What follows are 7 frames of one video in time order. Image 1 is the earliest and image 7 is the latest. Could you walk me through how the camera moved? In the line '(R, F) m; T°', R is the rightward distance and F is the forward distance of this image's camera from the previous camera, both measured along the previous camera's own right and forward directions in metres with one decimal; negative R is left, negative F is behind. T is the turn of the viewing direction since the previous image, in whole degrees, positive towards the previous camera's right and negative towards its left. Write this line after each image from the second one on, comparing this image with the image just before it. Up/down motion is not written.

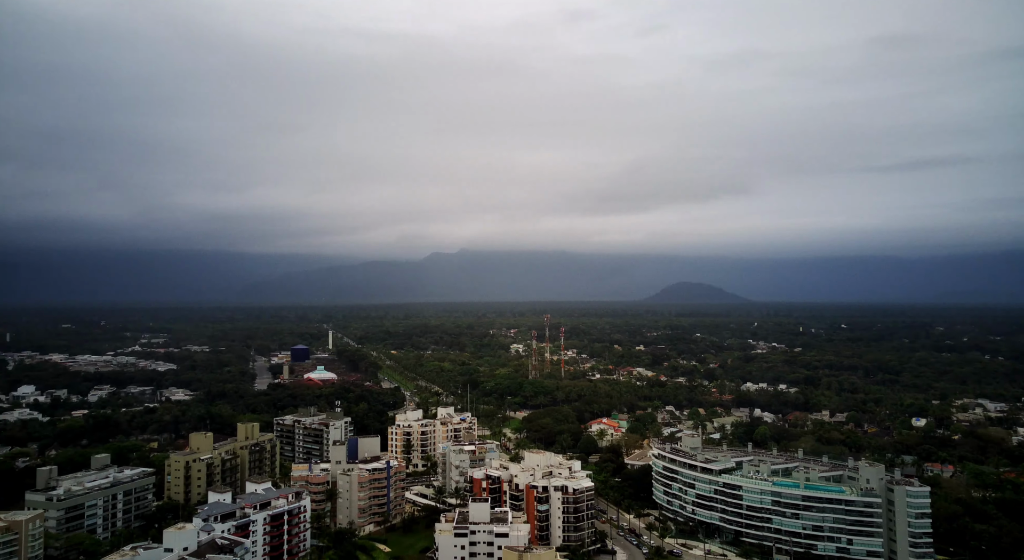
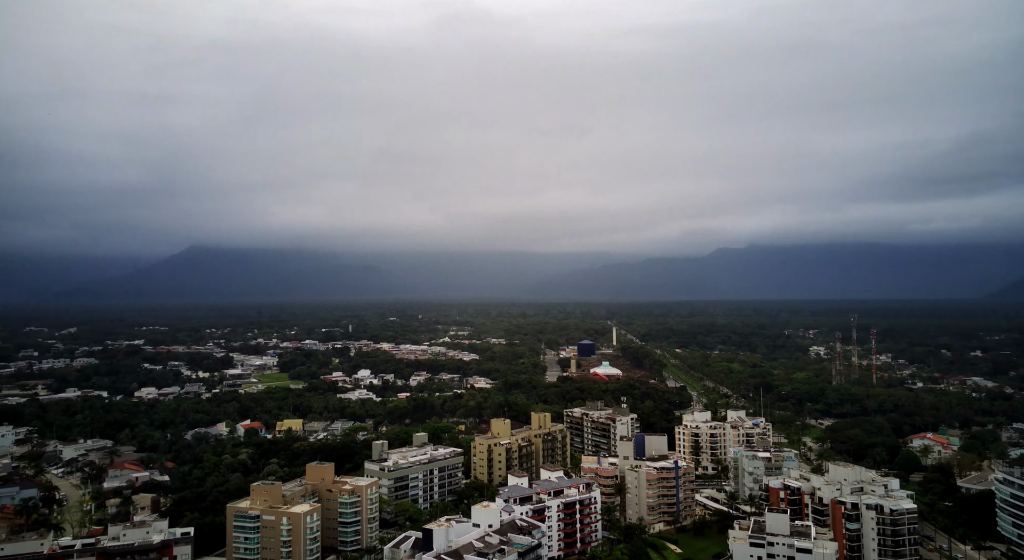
(-0.4, +2.3) m; -24°
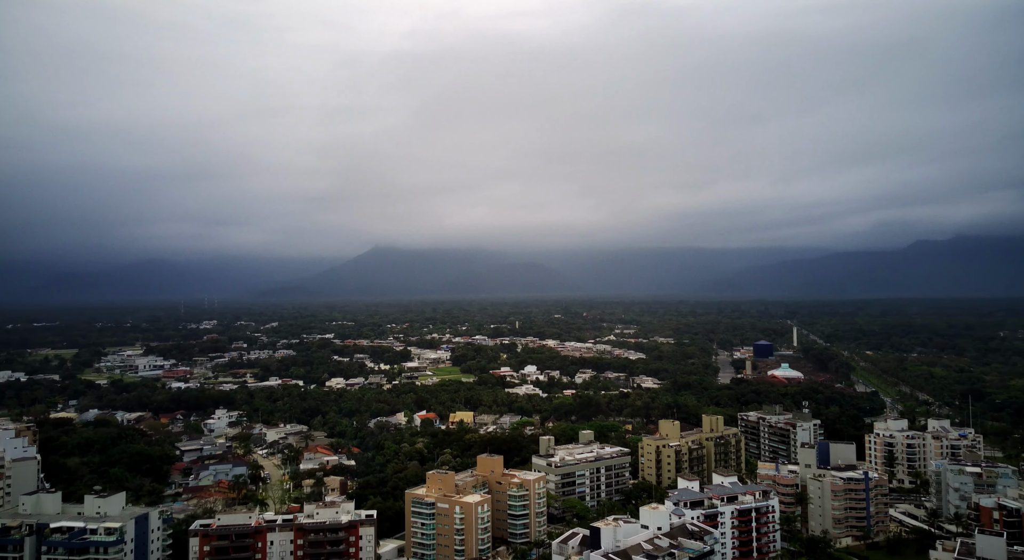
(-0.2, +0.8) m; -14°
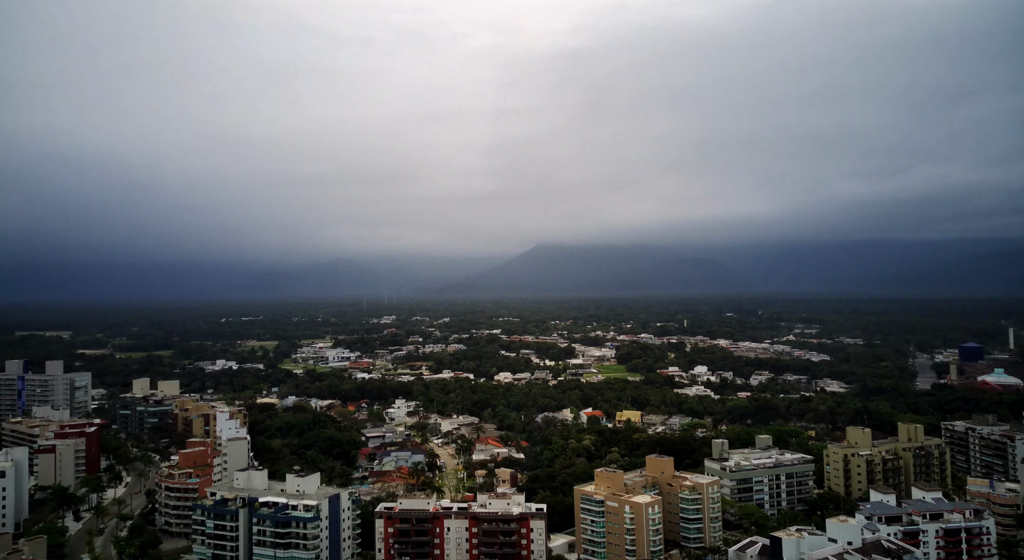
(-0.5, +0.7) m; -14°
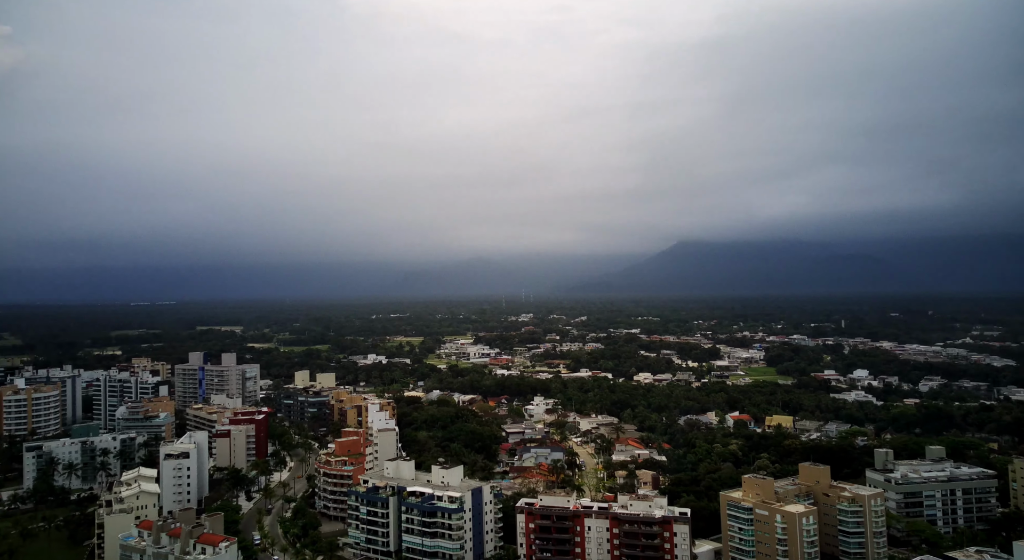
(-1.1, +0.1) m; -10°
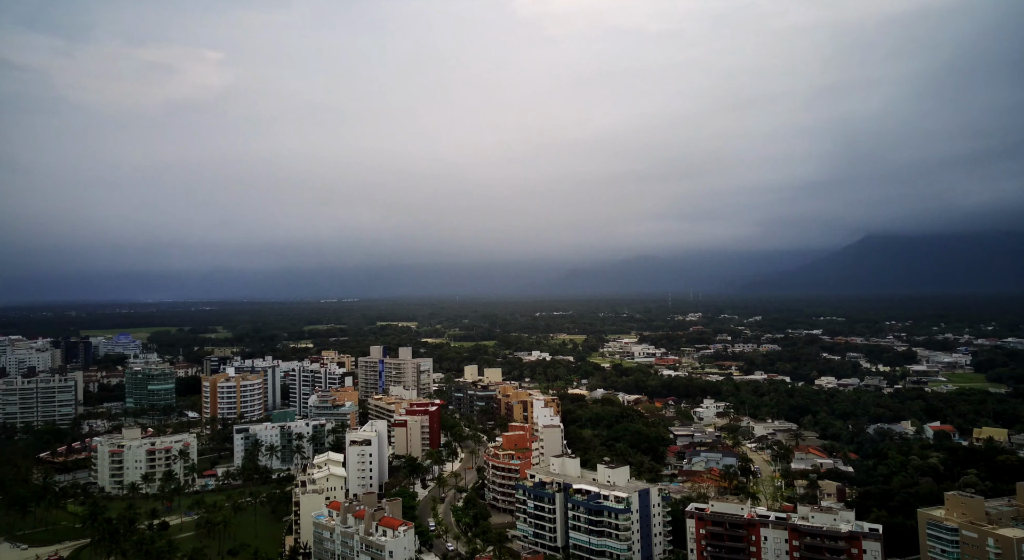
(-1.9, -0.1) m; -11°
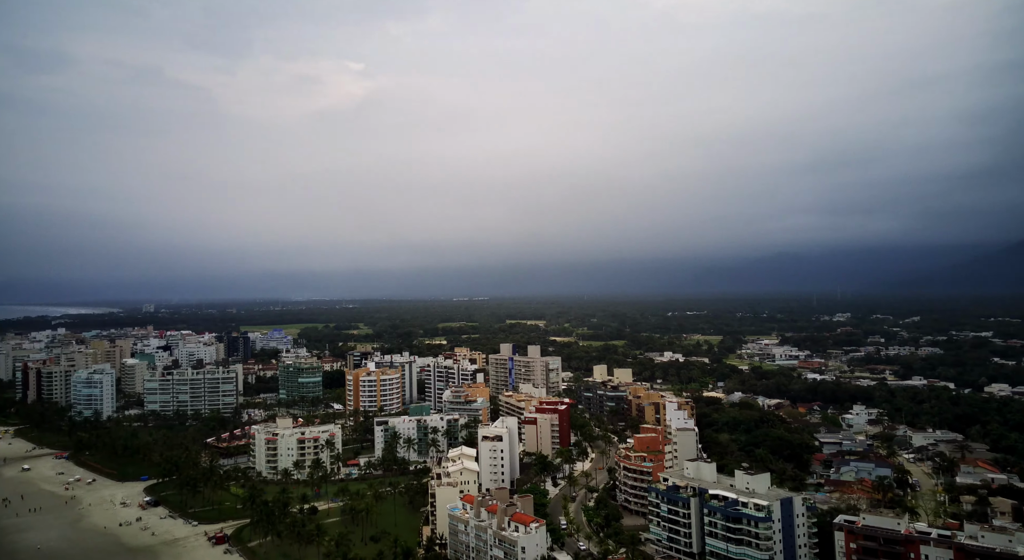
(-1.7, -0.1) m; -9°
